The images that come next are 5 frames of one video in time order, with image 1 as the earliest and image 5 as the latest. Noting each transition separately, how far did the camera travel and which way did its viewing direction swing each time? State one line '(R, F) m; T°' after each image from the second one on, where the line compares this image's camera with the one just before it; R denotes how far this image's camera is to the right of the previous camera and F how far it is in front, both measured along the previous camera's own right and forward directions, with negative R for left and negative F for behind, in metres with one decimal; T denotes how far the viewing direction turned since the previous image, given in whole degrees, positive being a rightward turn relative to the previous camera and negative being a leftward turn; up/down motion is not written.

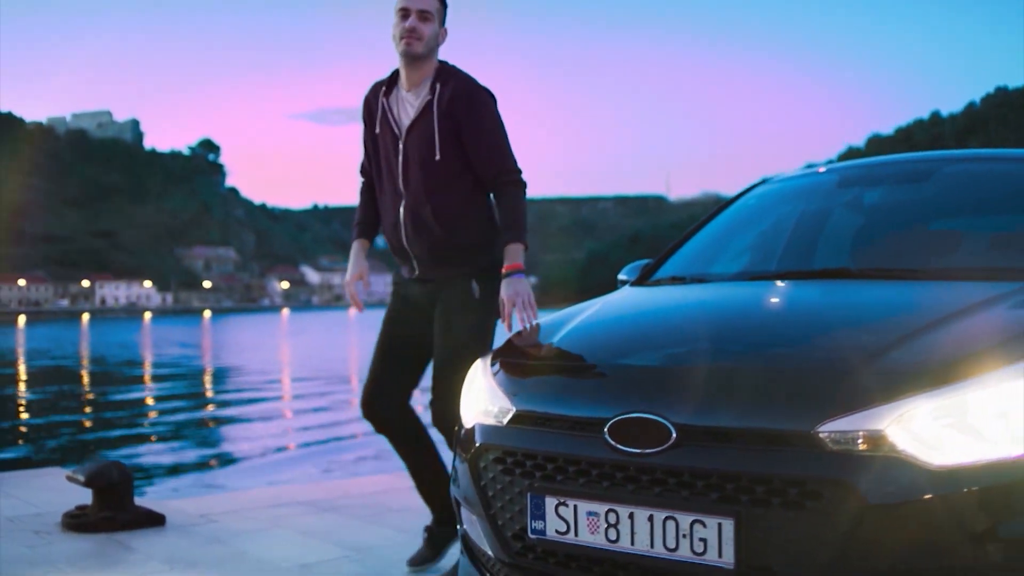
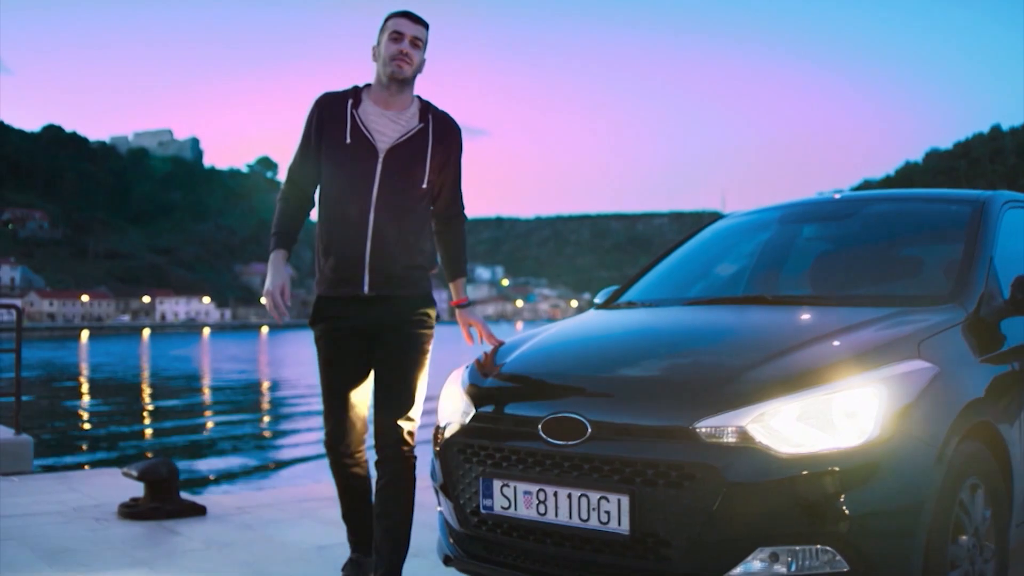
(+0.3, -0.6) m; -3°
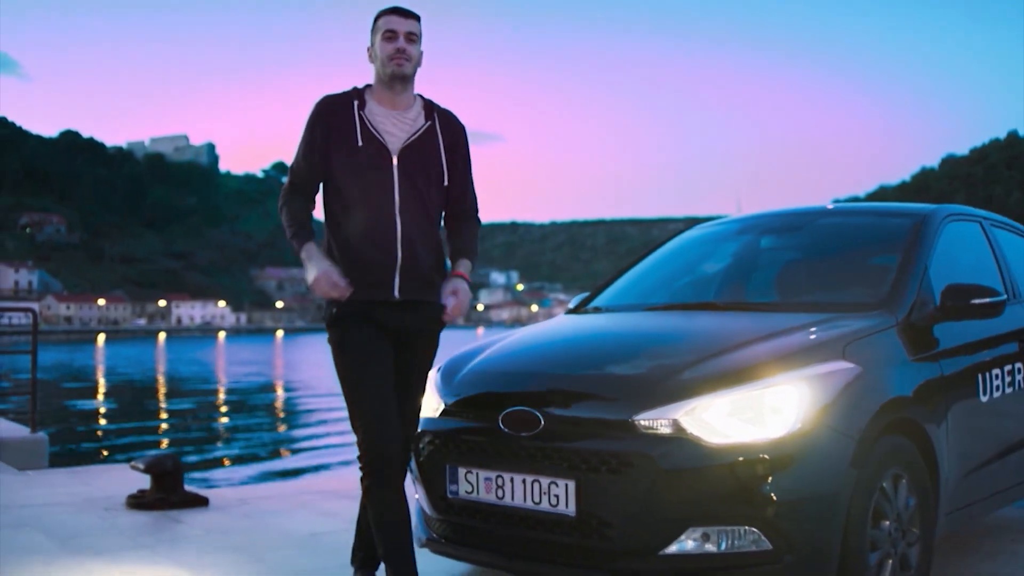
(+0.2, -0.3) m; -1°
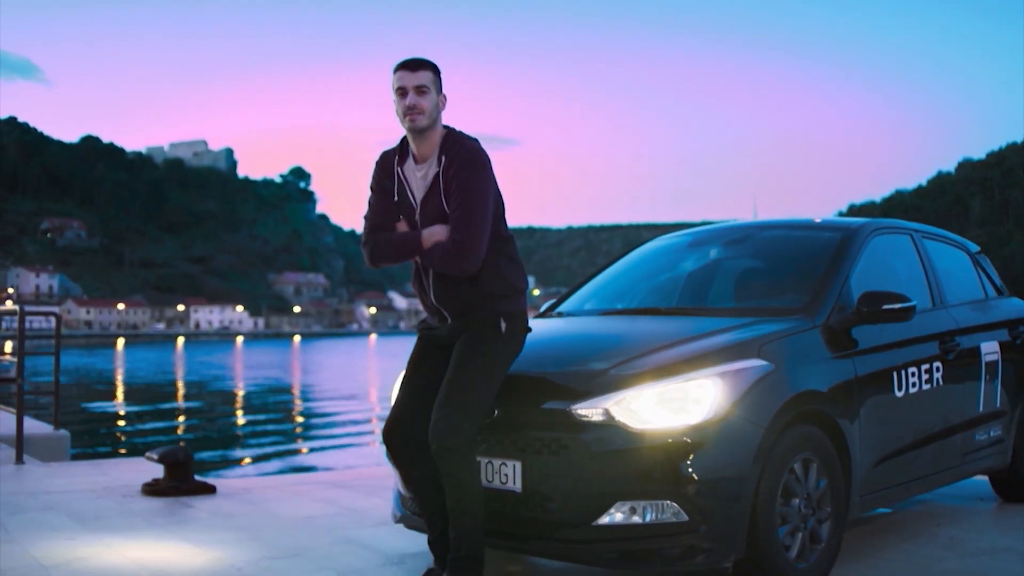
(+0.2, -0.5) m; -1°
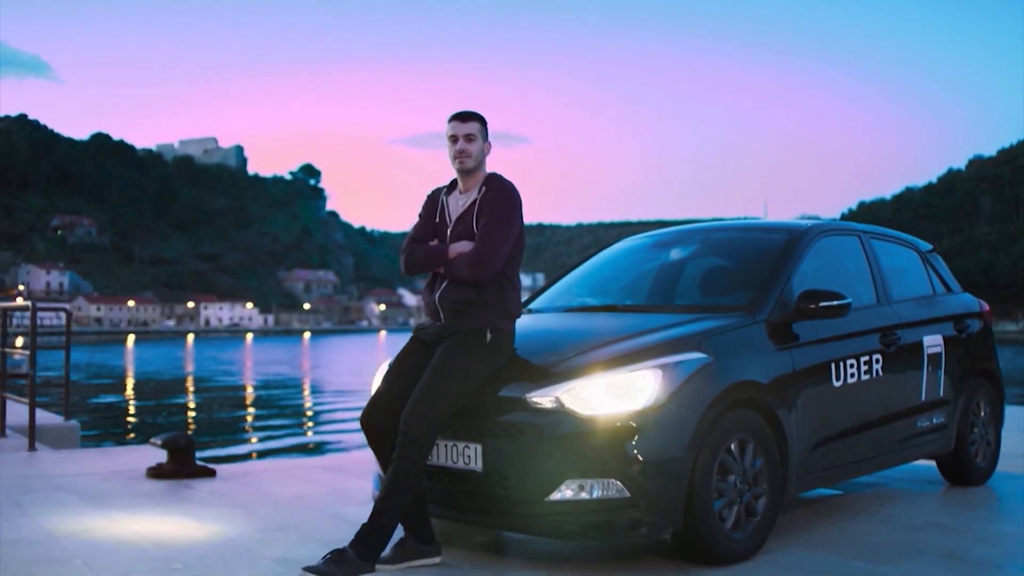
(+0.2, -0.4) m; -1°
